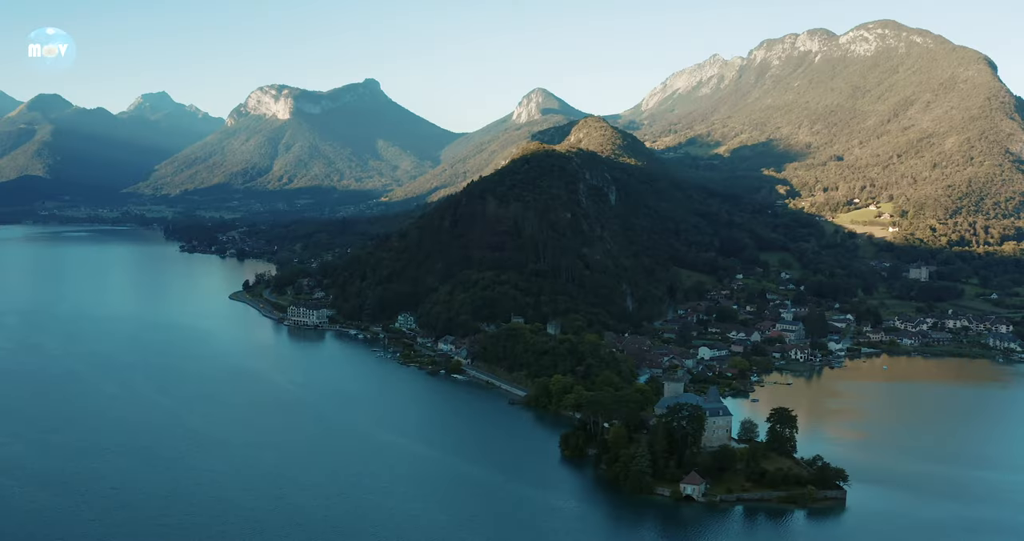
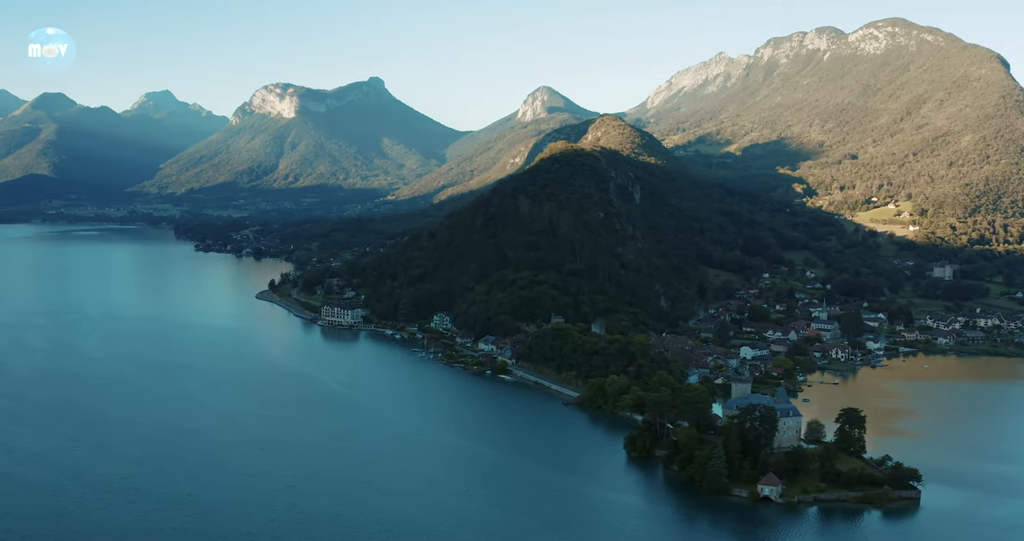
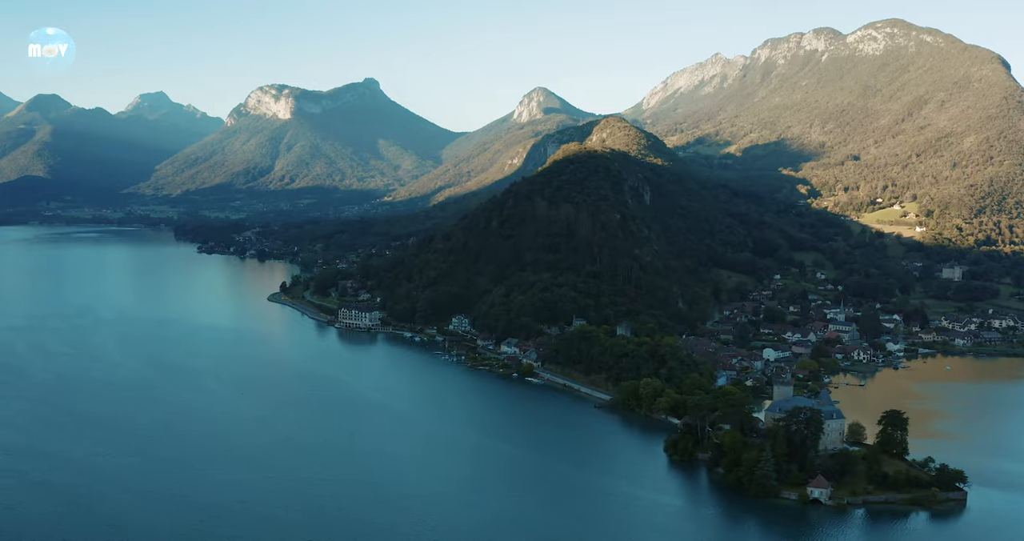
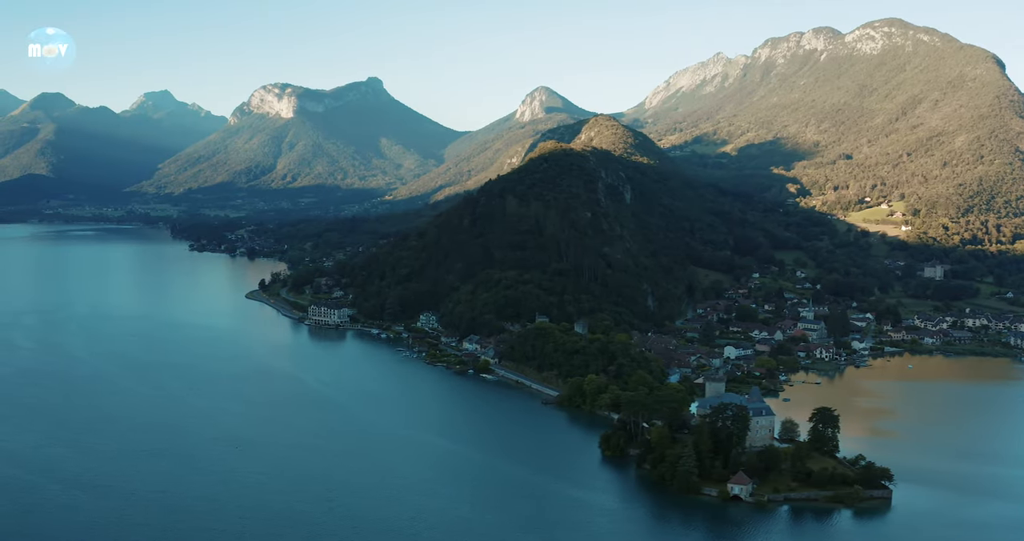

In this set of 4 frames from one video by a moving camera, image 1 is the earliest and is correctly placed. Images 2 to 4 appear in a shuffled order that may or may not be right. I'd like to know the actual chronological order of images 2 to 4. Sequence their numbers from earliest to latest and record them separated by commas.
4, 2, 3
